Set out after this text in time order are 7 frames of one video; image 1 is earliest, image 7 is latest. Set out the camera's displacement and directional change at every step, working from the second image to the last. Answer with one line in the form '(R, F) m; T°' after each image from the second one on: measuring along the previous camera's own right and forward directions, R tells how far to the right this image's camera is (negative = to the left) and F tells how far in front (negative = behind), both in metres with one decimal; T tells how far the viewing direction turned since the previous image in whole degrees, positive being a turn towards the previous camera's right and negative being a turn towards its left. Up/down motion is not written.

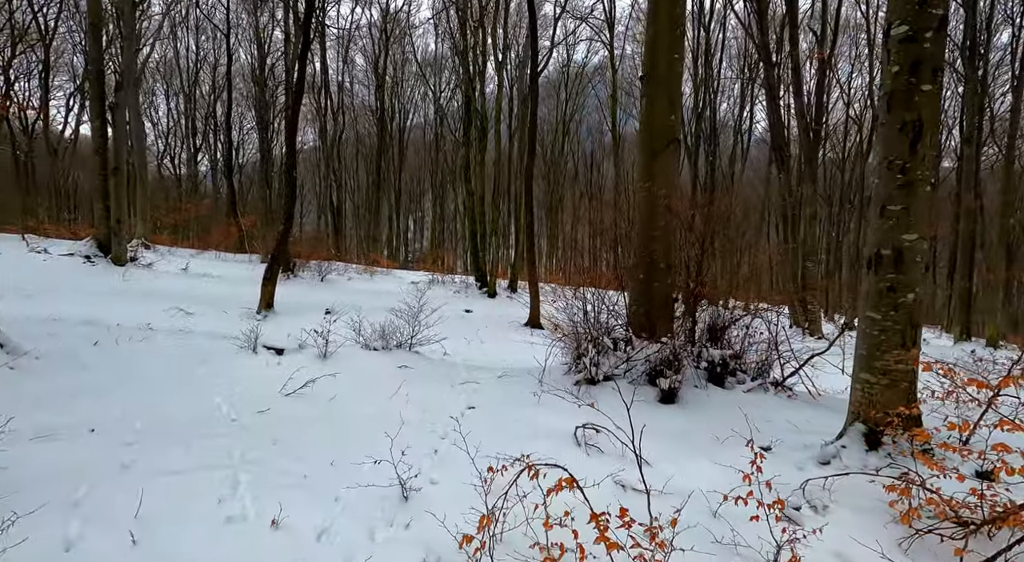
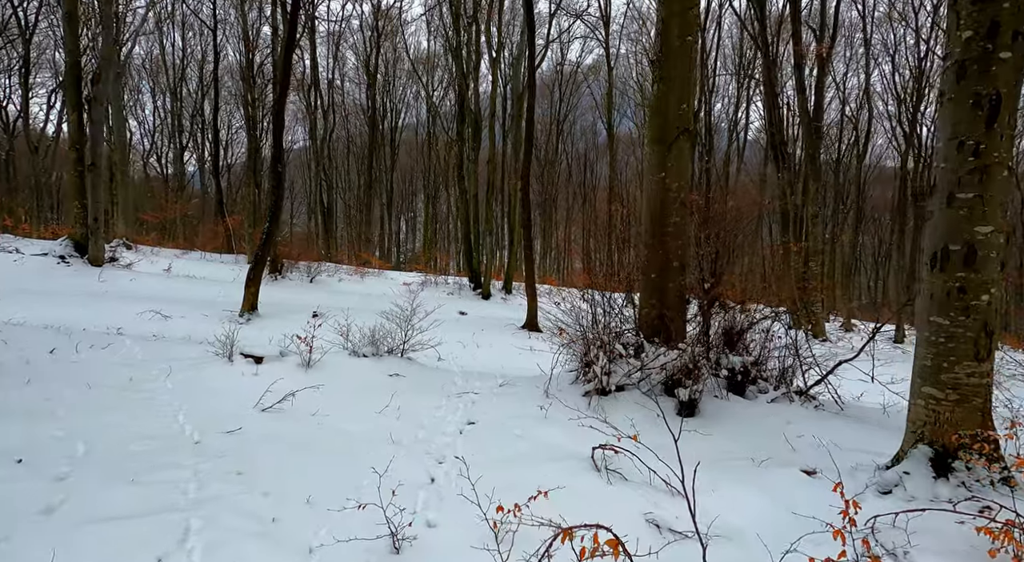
(-0.1, +0.7) m; +1°
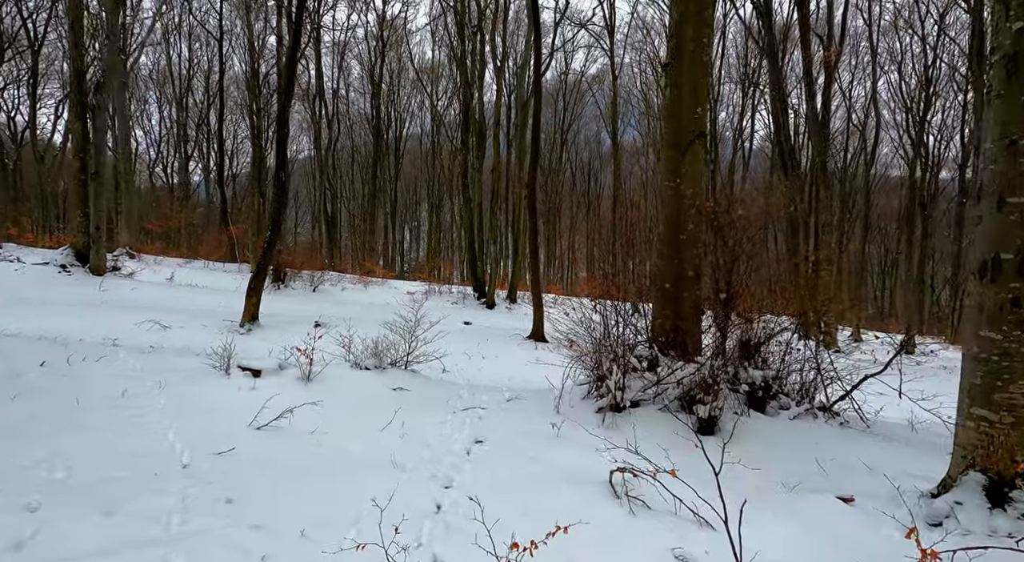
(0.0, +0.3) m; 0°
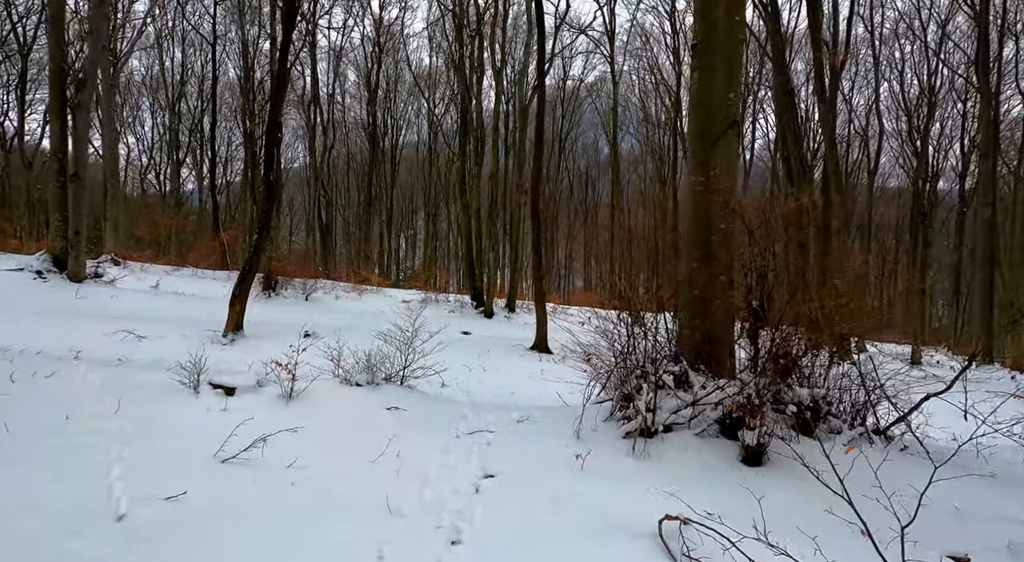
(-0.1, +1.0) m; 0°
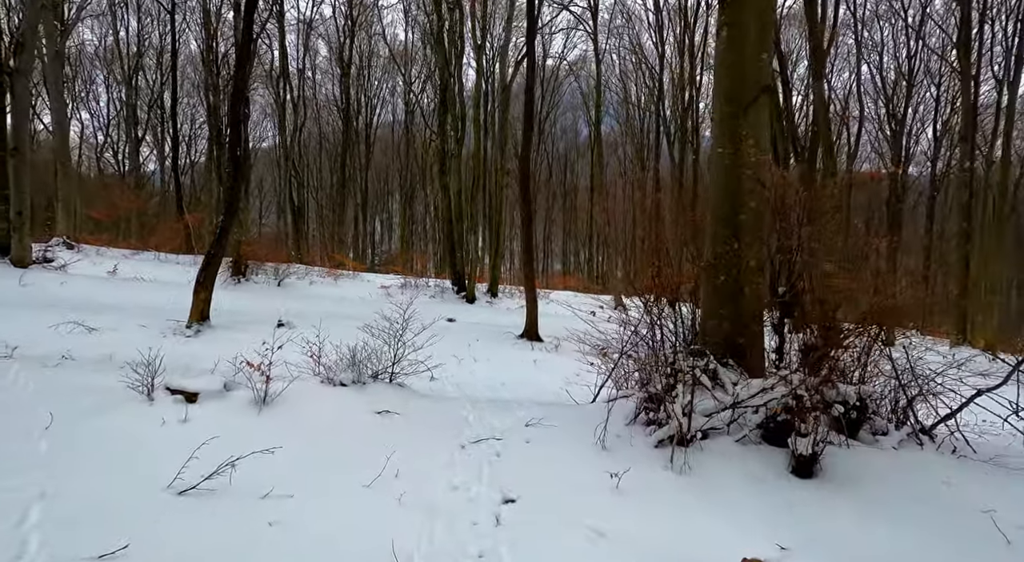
(-0.3, +0.9) m; +2°
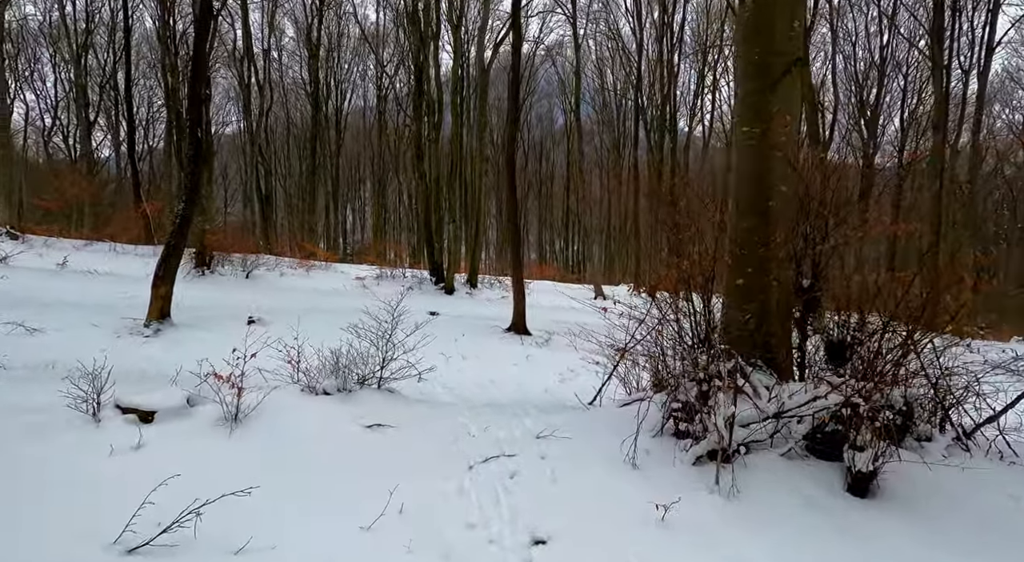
(-0.2, +0.8) m; +2°
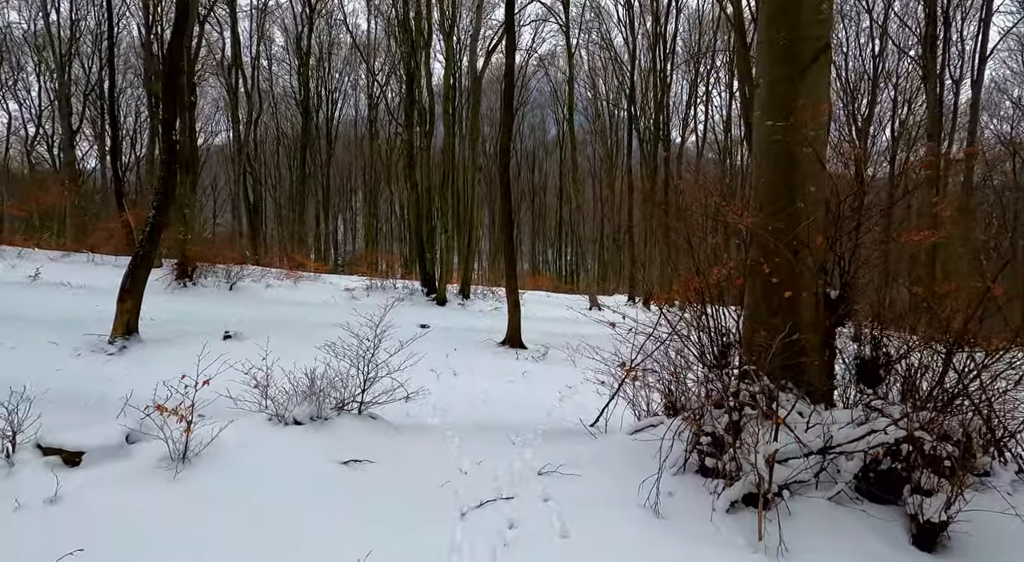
(0.0, +0.7) m; +1°
